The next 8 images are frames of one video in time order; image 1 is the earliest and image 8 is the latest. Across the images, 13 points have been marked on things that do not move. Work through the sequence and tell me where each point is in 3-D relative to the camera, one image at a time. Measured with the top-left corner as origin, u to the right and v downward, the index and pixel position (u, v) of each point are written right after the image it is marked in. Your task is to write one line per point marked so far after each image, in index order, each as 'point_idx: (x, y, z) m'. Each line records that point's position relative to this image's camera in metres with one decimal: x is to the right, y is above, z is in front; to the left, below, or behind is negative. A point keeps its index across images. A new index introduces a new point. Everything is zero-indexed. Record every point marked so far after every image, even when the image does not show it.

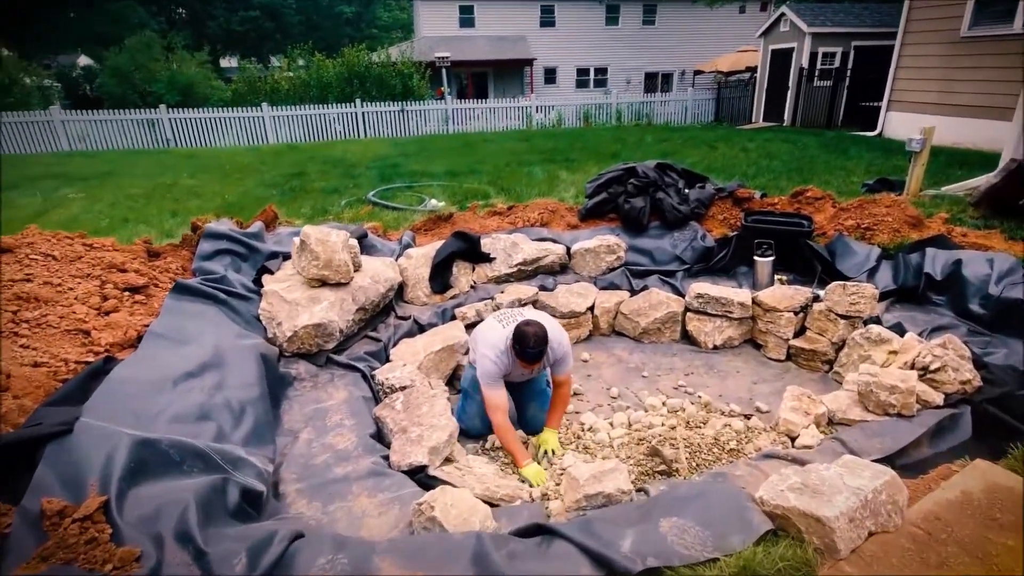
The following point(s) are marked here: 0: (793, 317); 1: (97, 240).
0: (+2.3, -0.2, +4.5) m
1: (-2.8, +0.3, +3.8) m
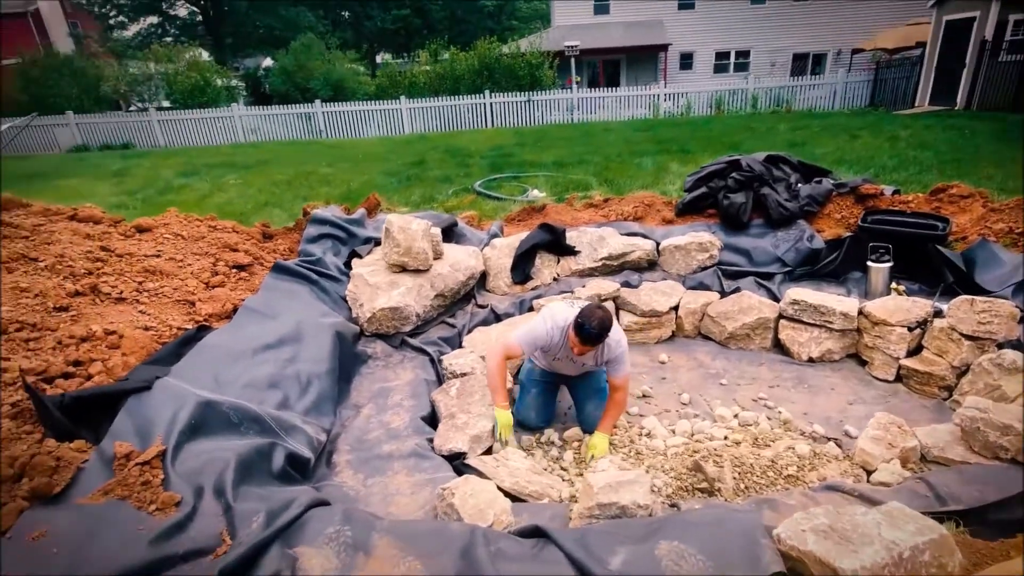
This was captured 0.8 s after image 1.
0: (+2.8, -0.3, +3.9) m
1: (-2.3, +0.5, +4.4) m
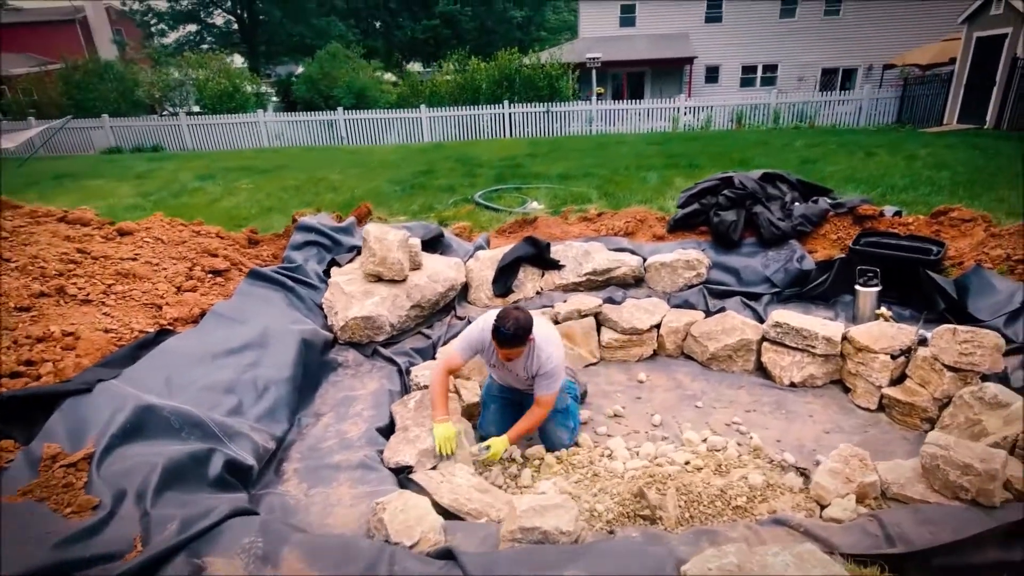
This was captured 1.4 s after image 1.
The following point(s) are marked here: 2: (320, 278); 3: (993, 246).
0: (+2.5, -0.5, +3.8) m
1: (-2.4, +0.5, +4.5) m
2: (-1.5, +0.1, +4.5) m
3: (+3.7, +0.3, +4.4) m
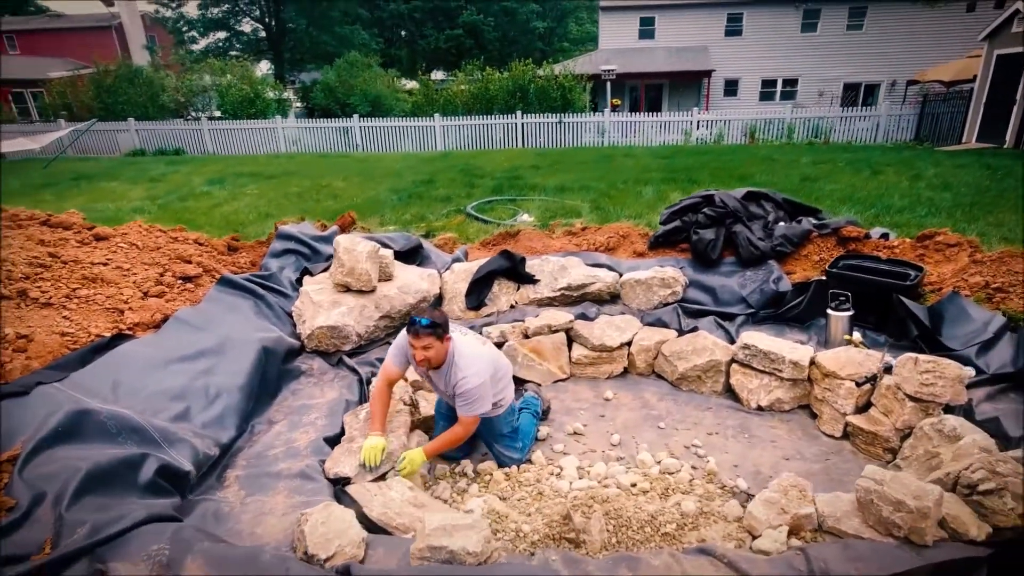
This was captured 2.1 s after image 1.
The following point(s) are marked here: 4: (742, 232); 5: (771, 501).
0: (+2.3, -0.7, +3.7) m
1: (-2.7, +0.4, +4.6) m
2: (-1.8, 0.0, +4.5) m
3: (+3.4, +0.1, +4.3) m
4: (+2.0, +0.5, +5.0) m
5: (+1.2, -1.0, +2.7) m
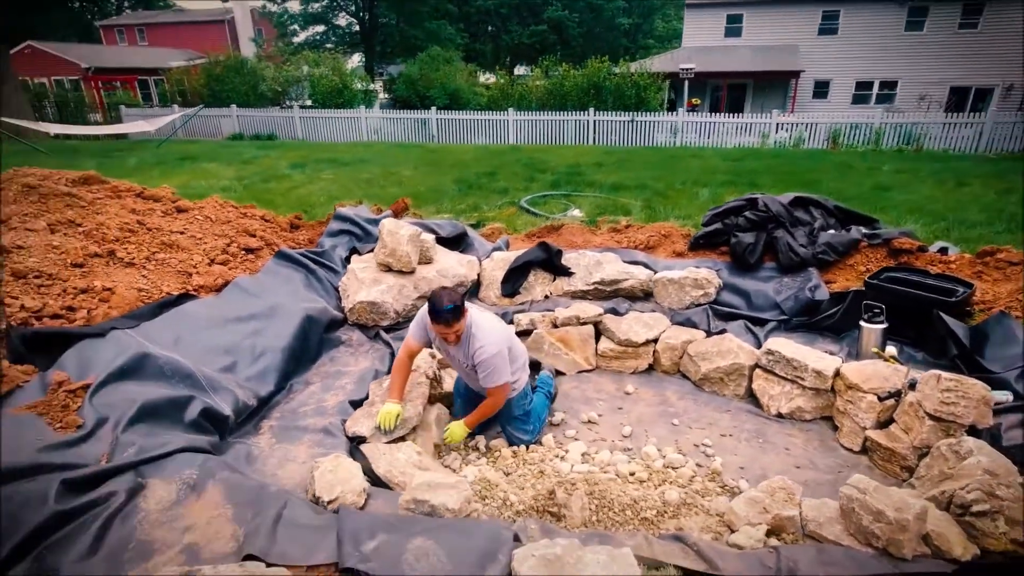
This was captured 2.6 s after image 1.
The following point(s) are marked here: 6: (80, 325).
0: (+2.3, -0.7, +3.6) m
1: (-2.4, +0.7, +5.1) m
2: (-1.5, +0.2, +4.9) m
3: (+3.6, 0.0, +4.0) m
4: (+2.3, +0.4, +4.9) m
5: (+1.2, -1.0, +2.8) m
6: (-2.5, -0.2, +3.2) m
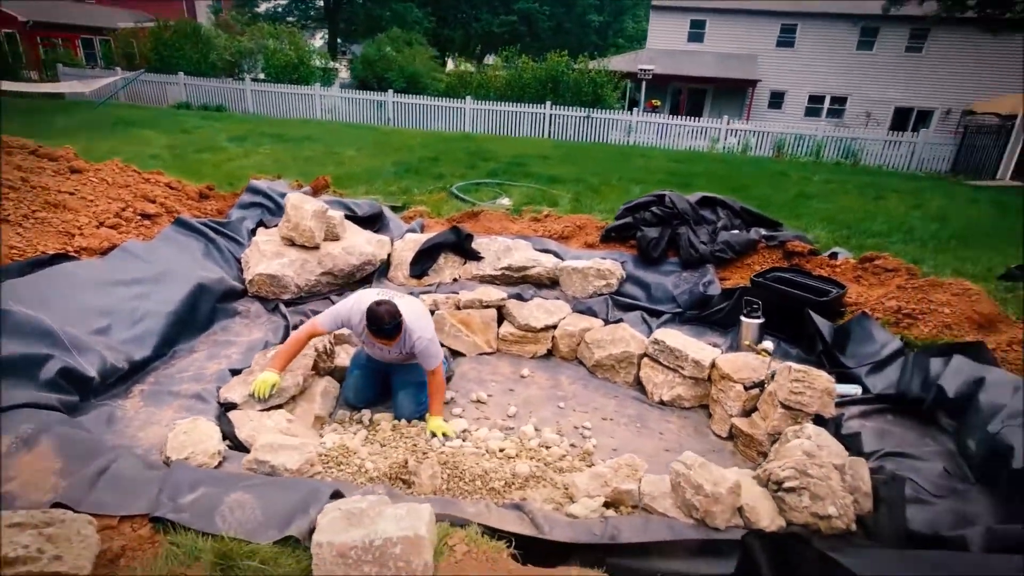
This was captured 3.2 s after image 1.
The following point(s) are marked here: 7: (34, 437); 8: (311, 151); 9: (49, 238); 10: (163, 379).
0: (+1.6, -0.7, +3.8) m
1: (-3.1, +1.0, +5.0) m
2: (-2.3, +0.5, +4.9) m
3: (+2.9, -0.1, +4.3) m
4: (+1.6, +0.5, +5.1) m
5: (+0.5, -1.0, +2.9) m
6: (-3.2, +0.1, +3.2) m
7: (-2.0, -0.6, +2.4) m
8: (-3.3, +2.2, +9.1) m
9: (-3.2, +0.3, +3.9) m
10: (-2.2, -0.6, +3.5) m
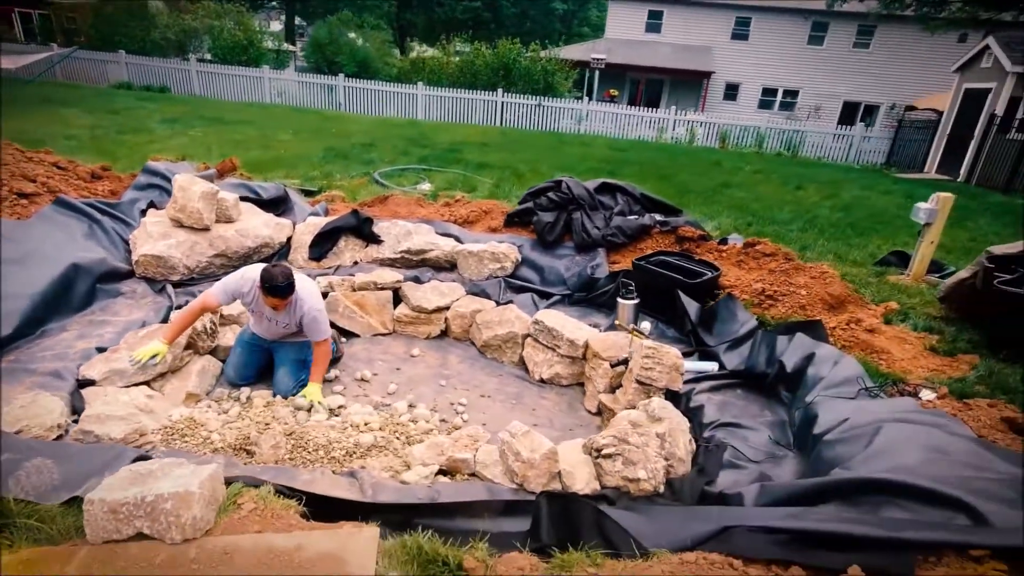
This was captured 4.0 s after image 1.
0: (+0.7, -0.6, +4.0) m
1: (-4.0, +1.2, +4.9) m
2: (-3.2, +0.6, +4.9) m
3: (+2.0, +0.1, +4.5) m
4: (+0.6, +0.6, +5.2) m
5: (-0.4, -0.8, +3.0) m
6: (-4.0, +0.2, +3.1) m
7: (-2.8, -0.5, +2.4) m
8: (-4.4, +2.5, +9.0) m
9: (-4.0, +0.5, +3.8) m
10: (-3.0, -0.4, +3.5) m
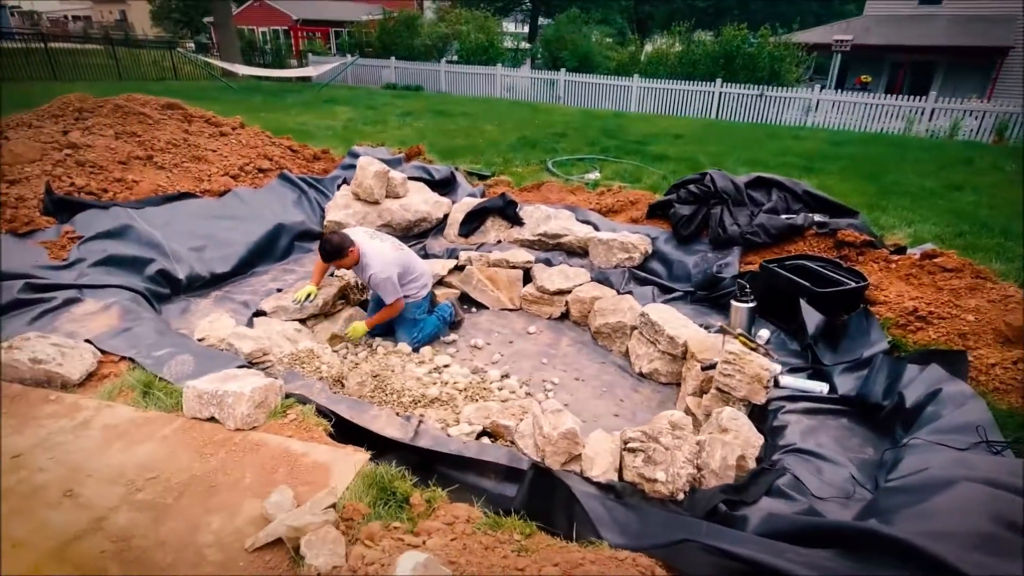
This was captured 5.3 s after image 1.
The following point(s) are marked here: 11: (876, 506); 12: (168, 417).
0: (+1.3, -0.6, +3.7) m
1: (-2.5, +1.7, +6.3) m
2: (-1.9, +1.0, +6.0) m
3: (+2.7, -0.1, +3.7) m
4: (+1.8, +0.6, +4.9) m
5: (-0.1, -0.7, +3.3) m
6: (-3.3, +0.7, +4.7) m
7: (-2.6, -0.1, +3.6) m
8: (-1.2, +3.0, +10.2) m
9: (-3.0, +1.0, +5.3) m
10: (-2.3, 0.0, +4.7) m
11: (+1.4, -0.9, +2.2) m
12: (-1.6, -0.6, +2.6) m
